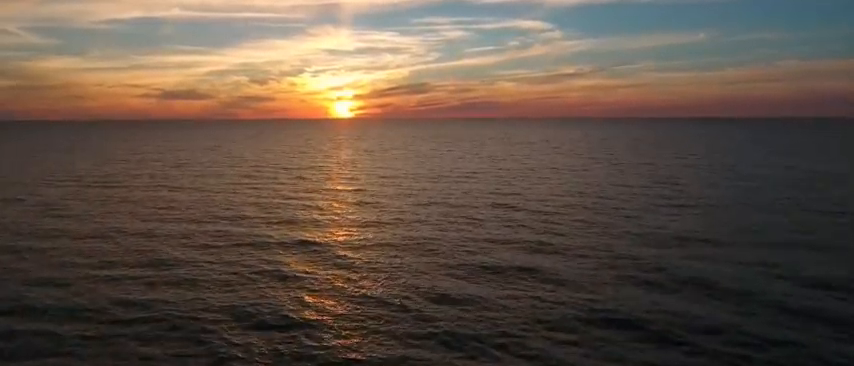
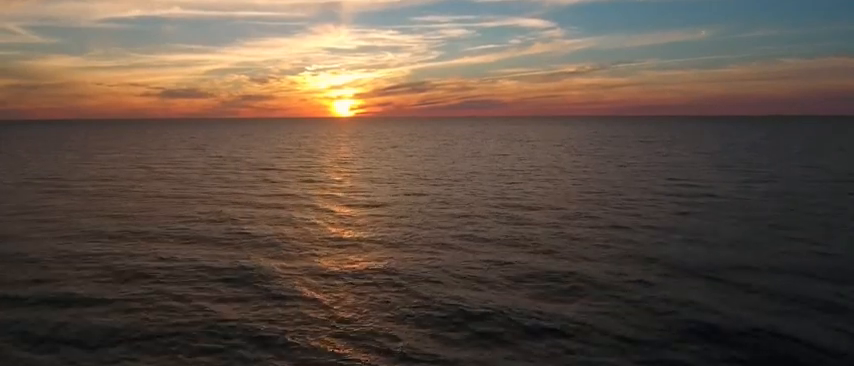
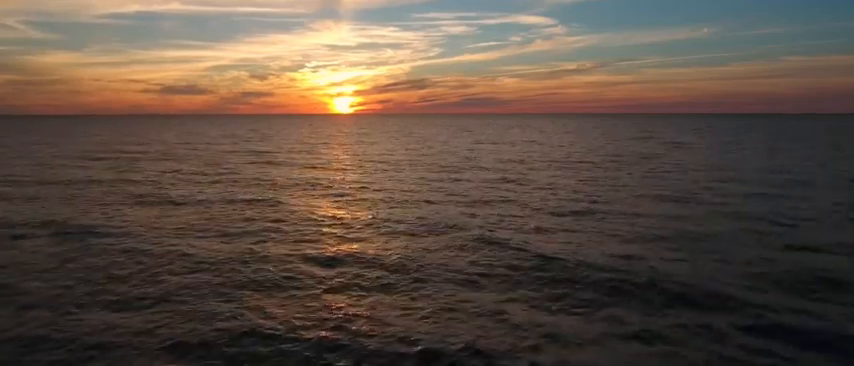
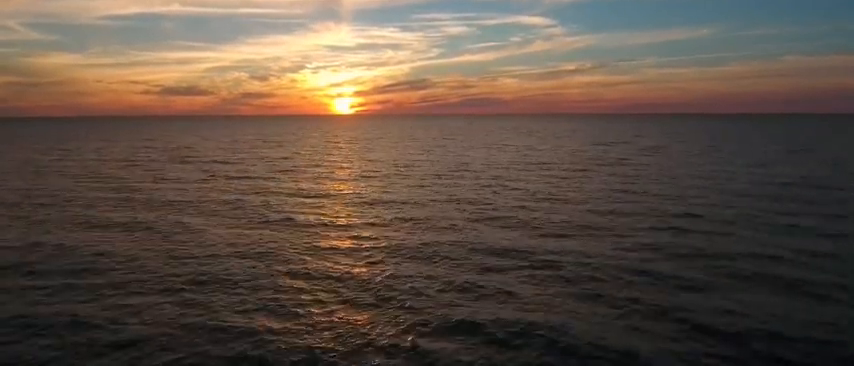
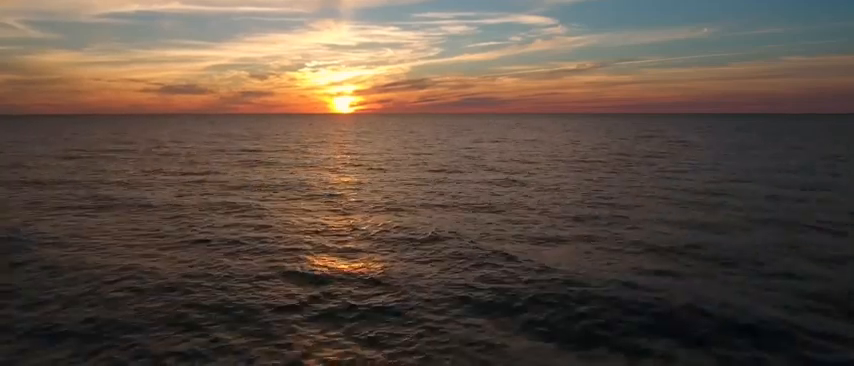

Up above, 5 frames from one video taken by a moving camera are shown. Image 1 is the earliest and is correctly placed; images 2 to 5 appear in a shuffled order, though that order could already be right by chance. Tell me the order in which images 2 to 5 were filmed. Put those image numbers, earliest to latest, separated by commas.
2, 4, 3, 5
